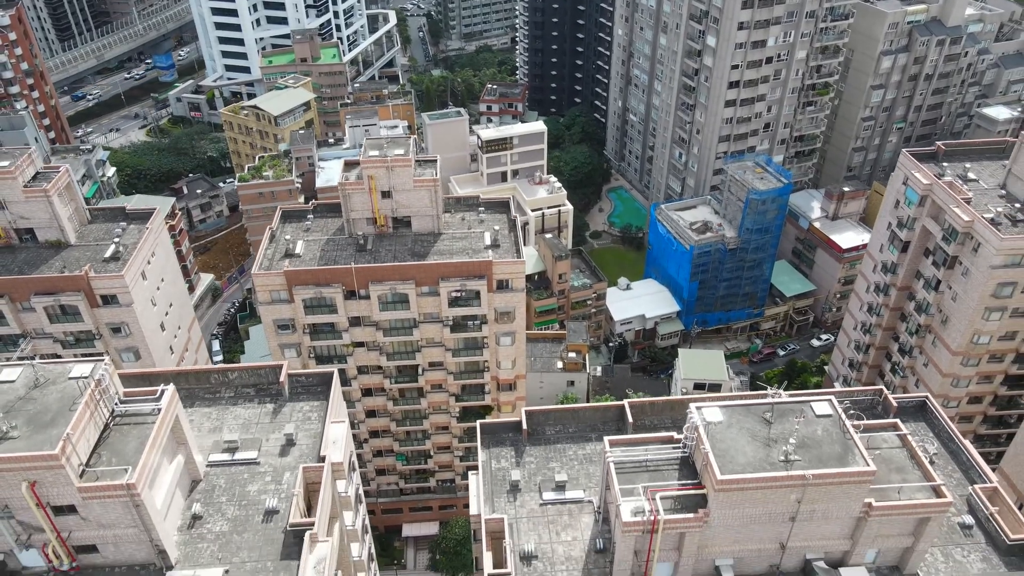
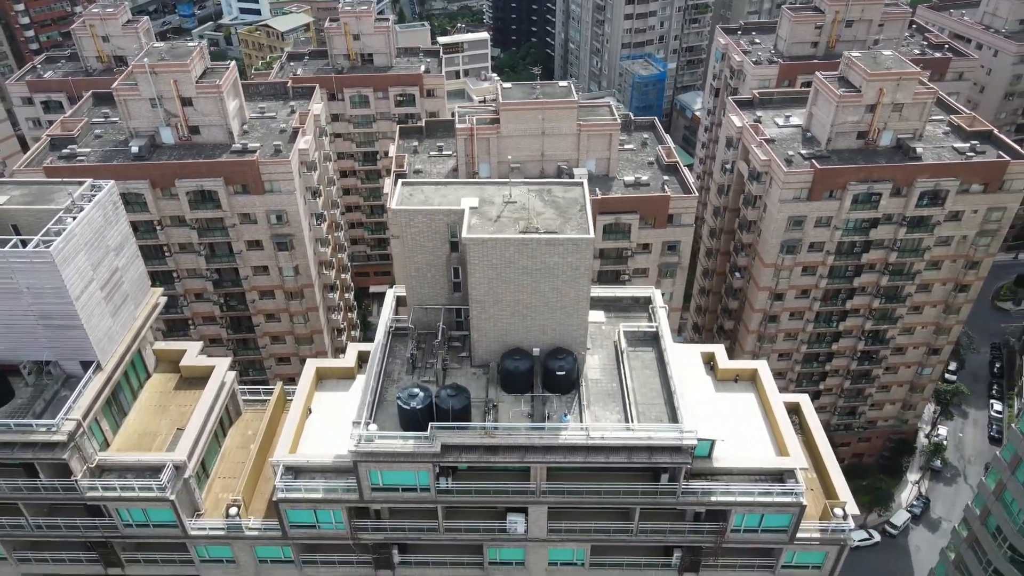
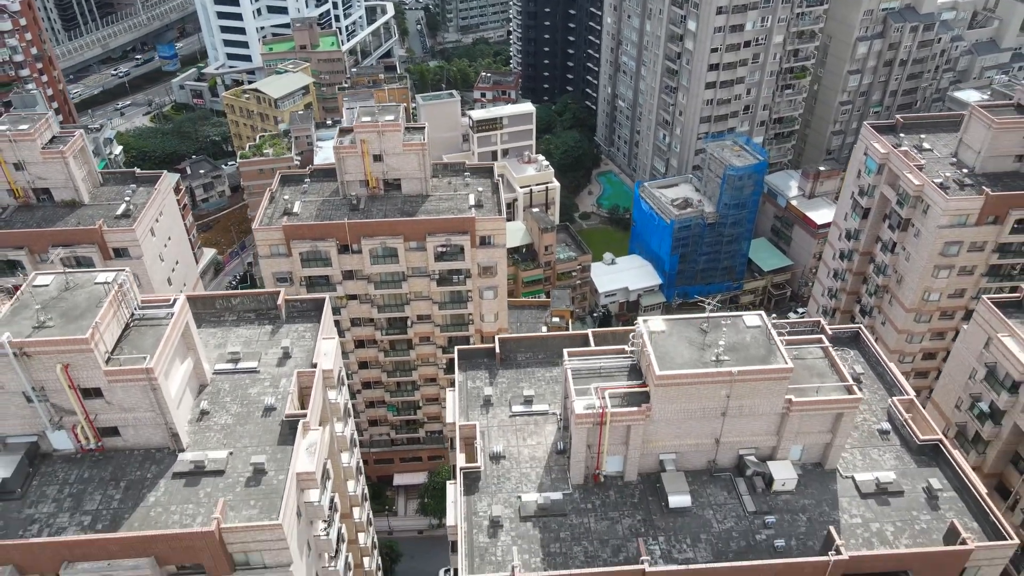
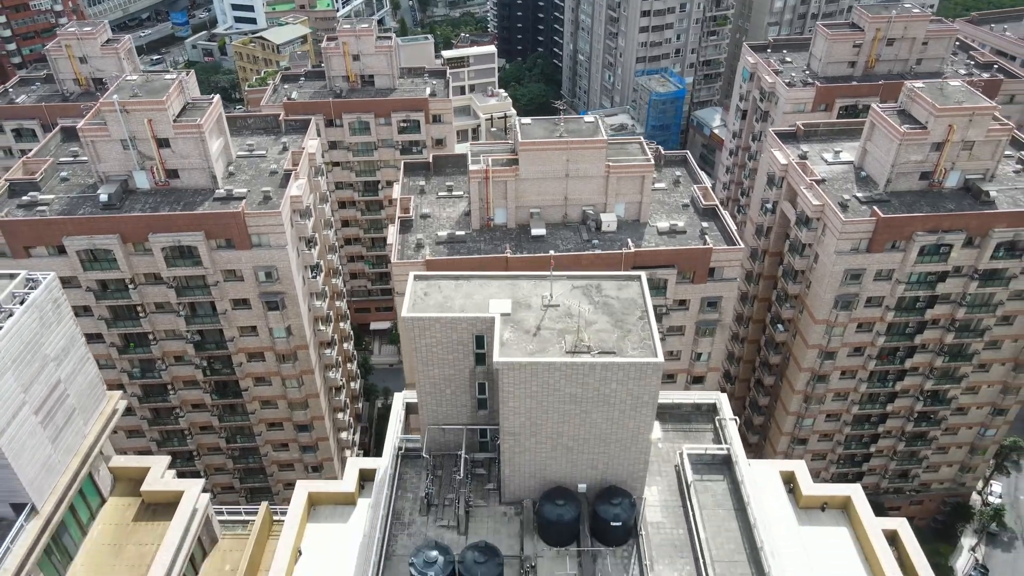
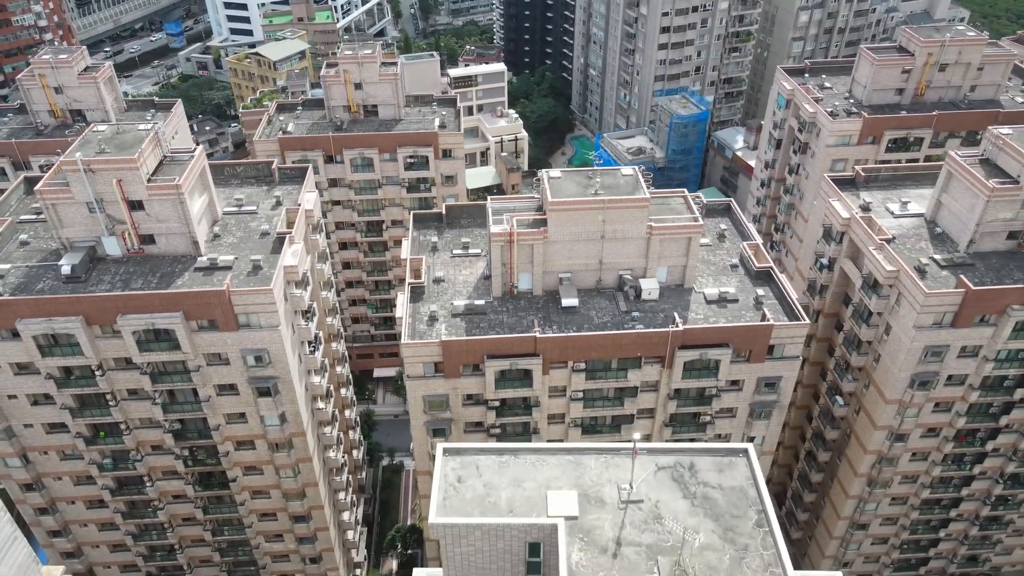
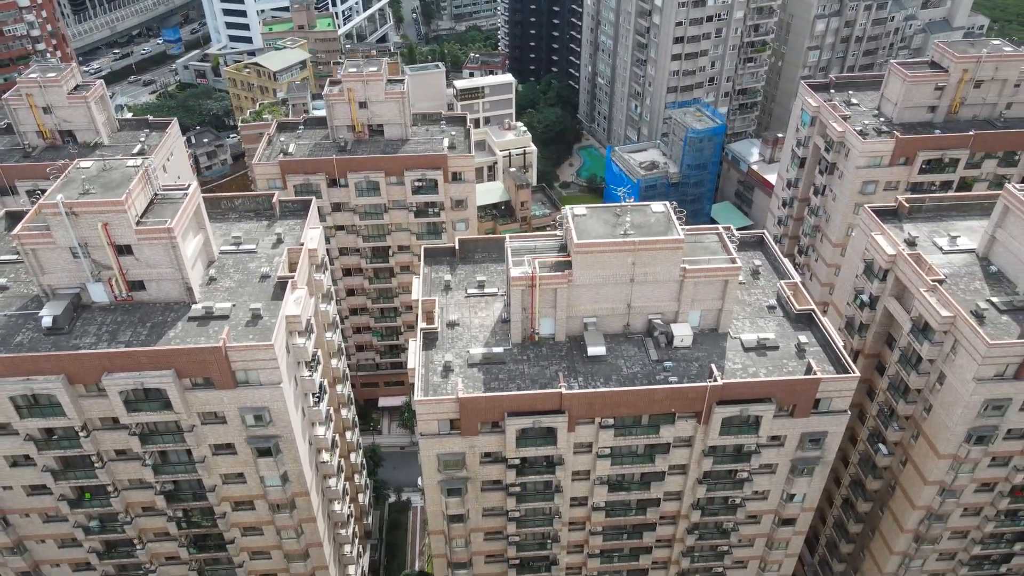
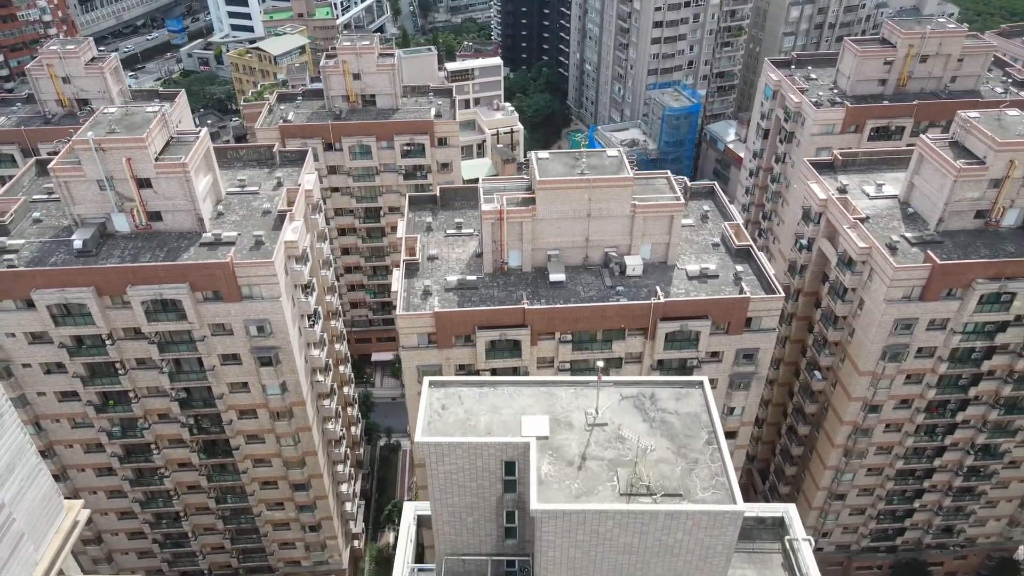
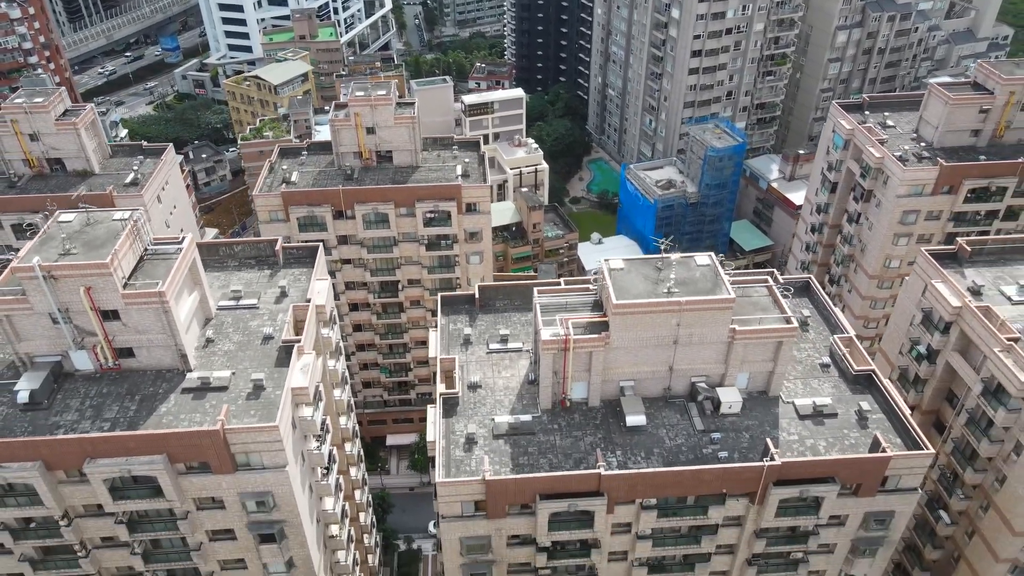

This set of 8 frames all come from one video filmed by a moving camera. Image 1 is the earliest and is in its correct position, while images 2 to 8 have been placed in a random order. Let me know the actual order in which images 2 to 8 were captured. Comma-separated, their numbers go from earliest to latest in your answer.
3, 8, 6, 5, 7, 4, 2
